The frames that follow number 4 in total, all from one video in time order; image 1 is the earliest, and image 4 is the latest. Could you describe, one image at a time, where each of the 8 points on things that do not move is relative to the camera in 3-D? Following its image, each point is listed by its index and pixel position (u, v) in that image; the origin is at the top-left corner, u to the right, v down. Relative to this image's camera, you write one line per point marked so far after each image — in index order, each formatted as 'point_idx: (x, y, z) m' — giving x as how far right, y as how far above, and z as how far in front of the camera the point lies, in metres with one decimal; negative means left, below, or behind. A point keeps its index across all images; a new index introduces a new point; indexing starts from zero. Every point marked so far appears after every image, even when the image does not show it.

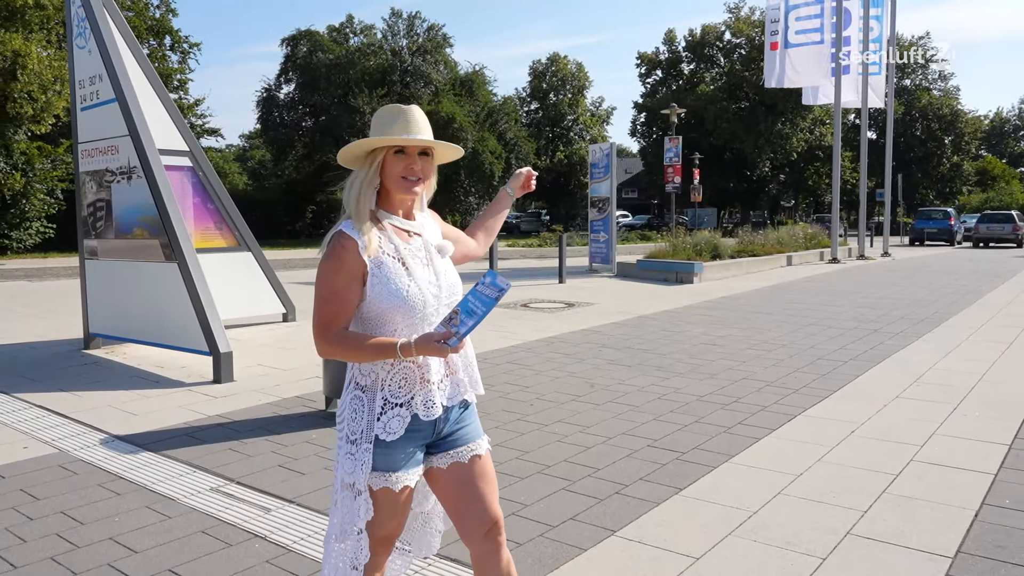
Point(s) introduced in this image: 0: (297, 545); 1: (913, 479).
0: (-1.0, -1.2, +3.6) m
1: (+2.3, -1.1, +4.3) m
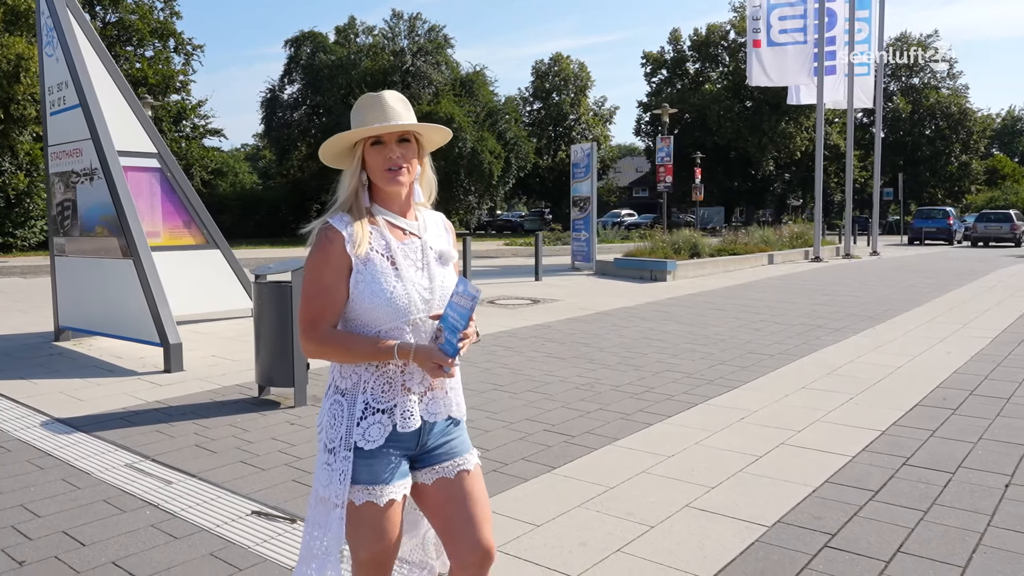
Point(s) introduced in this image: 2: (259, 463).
0: (-1.7, -1.2, +4.0) m
1: (+1.6, -1.1, +4.7) m
2: (-1.6, -1.1, +4.8) m
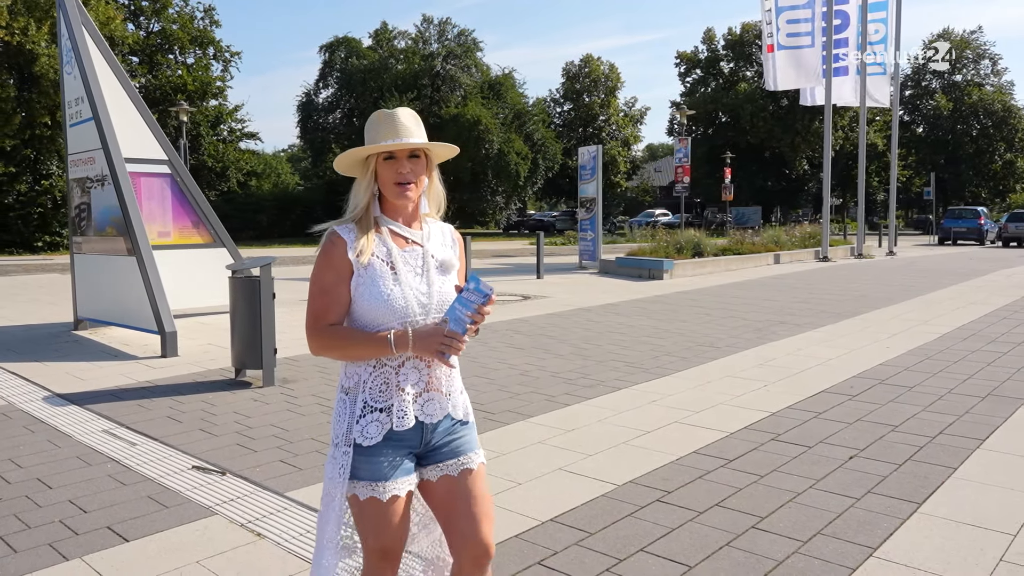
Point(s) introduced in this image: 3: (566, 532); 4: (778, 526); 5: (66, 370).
0: (-2.3, -1.1, +4.8) m
1: (+1.0, -1.0, +5.3) m
2: (-2.2, -1.0, +5.5) m
3: (+0.3, -1.2, +3.8) m
4: (+1.3, -1.2, +3.8) m
5: (-4.4, -0.8, +7.6) m
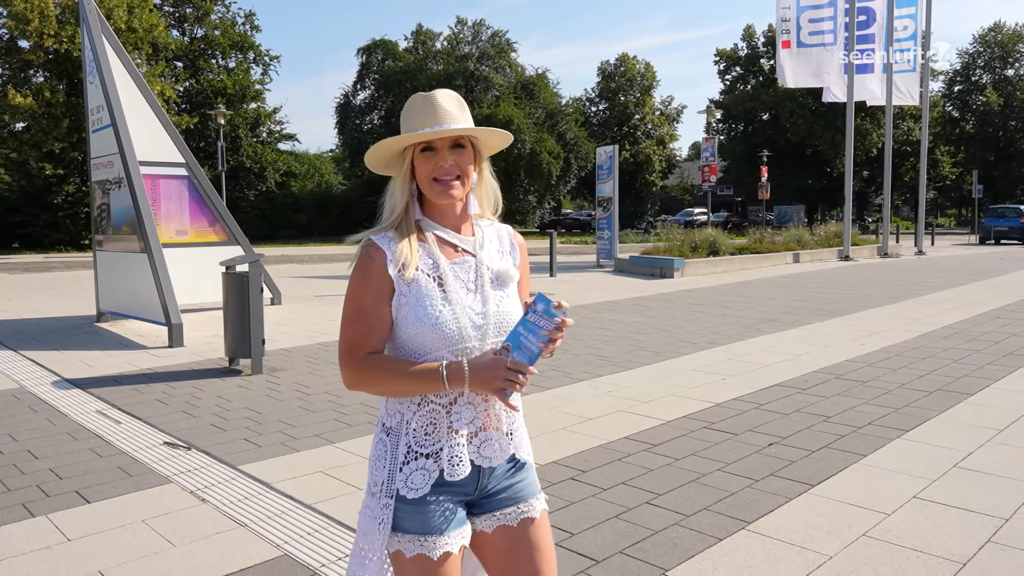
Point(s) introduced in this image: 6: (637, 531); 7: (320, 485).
0: (-2.7, -1.1, +5.3) m
1: (+0.6, -1.0, +5.6) m
2: (-2.5, -1.0, +6.1) m
3: (-0.2, -1.2, +4.1) m
4: (+0.8, -1.1, +4.1) m
5: (-4.6, -0.8, +8.2) m
6: (+0.6, -1.2, +3.8) m
7: (-1.1, -1.1, +4.4) m
